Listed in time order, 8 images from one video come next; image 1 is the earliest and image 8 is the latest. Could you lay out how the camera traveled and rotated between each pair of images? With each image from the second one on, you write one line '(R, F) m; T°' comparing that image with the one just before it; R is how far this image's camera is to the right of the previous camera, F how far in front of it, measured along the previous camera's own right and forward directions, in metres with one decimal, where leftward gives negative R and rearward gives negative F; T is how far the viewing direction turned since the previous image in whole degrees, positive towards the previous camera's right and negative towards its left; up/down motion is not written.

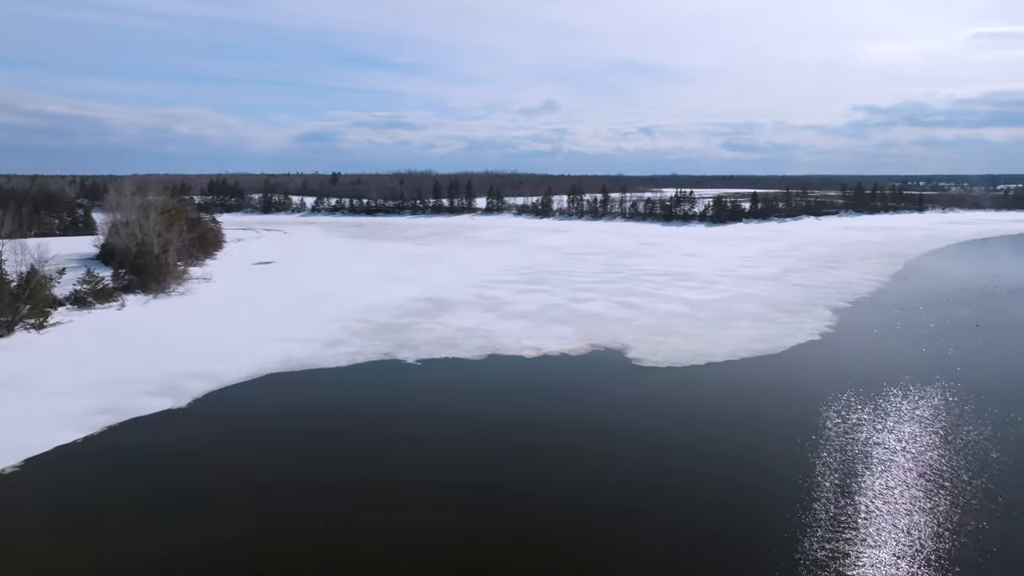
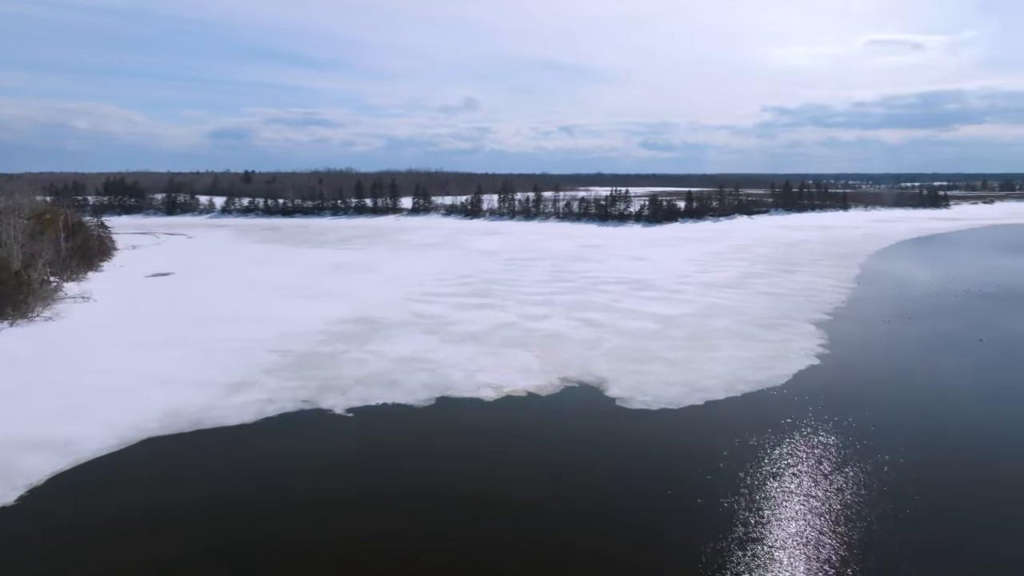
(-0.4, +2.5) m; +6°
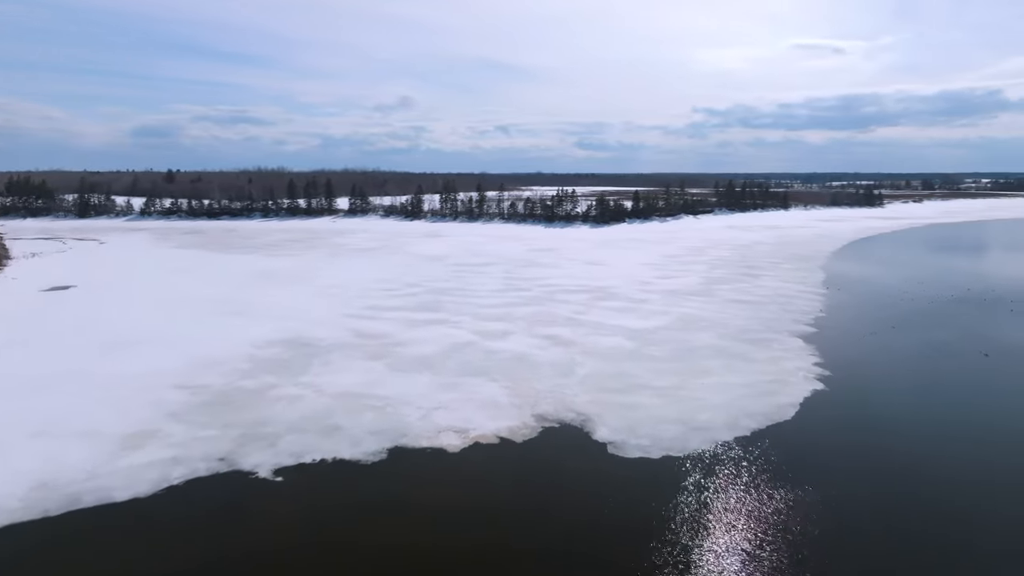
(-0.3, +1.9) m; +5°
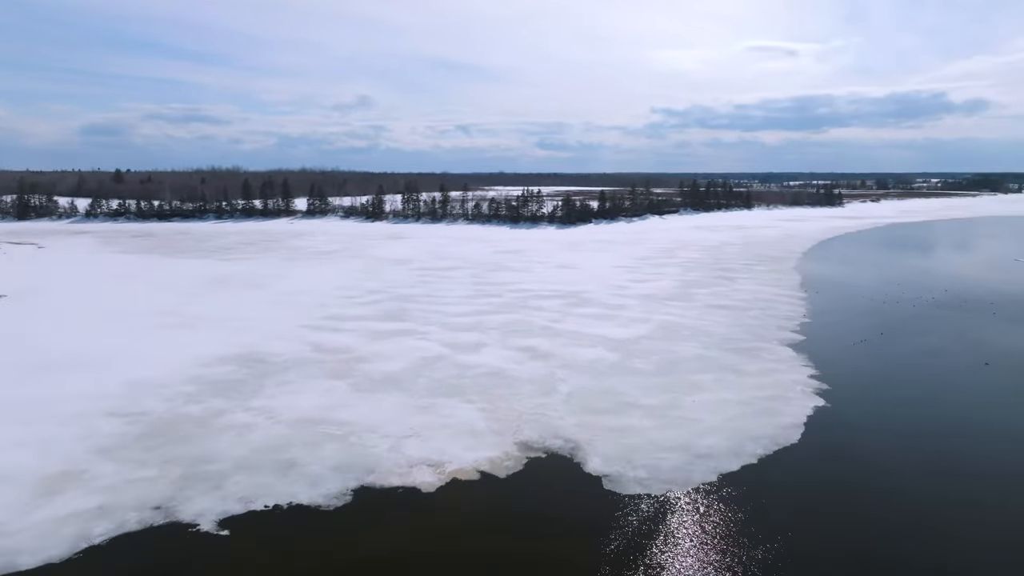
(-0.2, +1.0) m; +3°
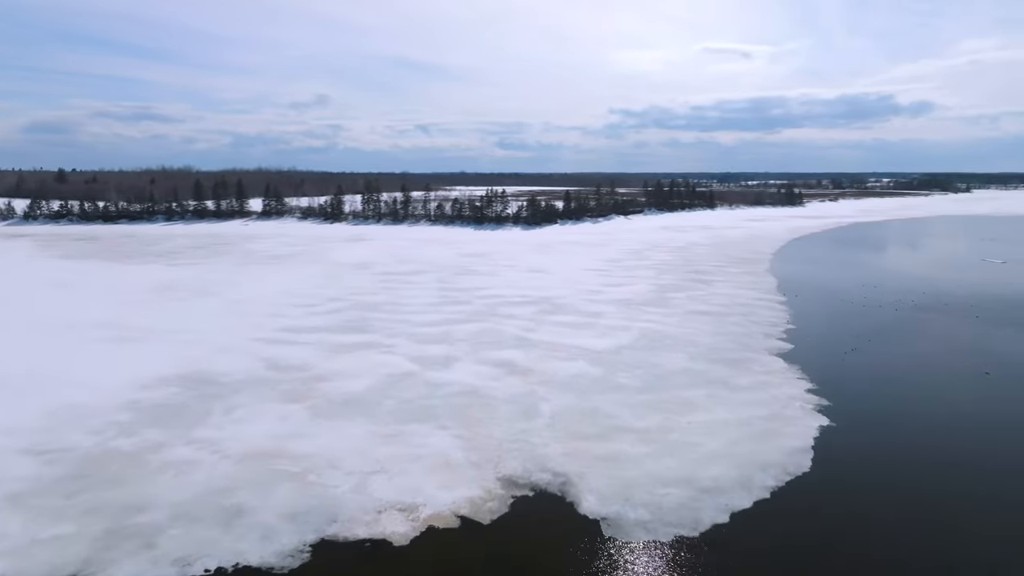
(-0.2, +1.0) m; +3°
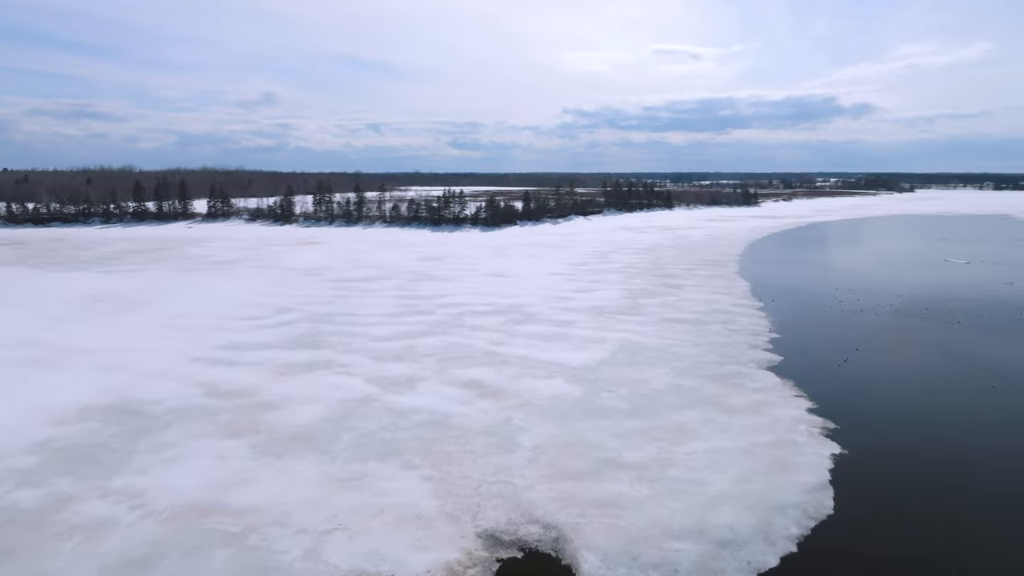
(-0.2, +1.2) m; +4°
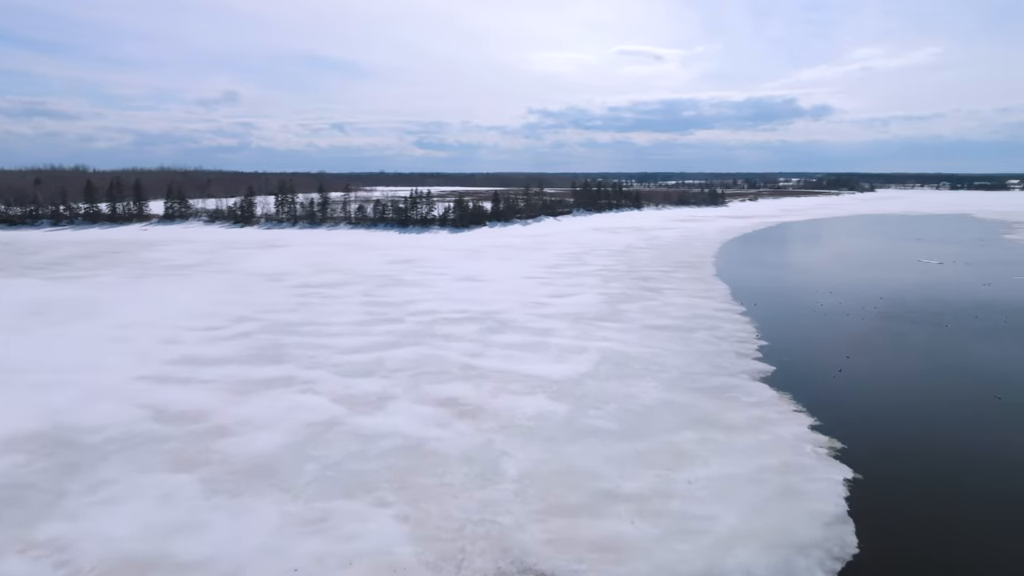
(-0.2, +0.8) m; +3°
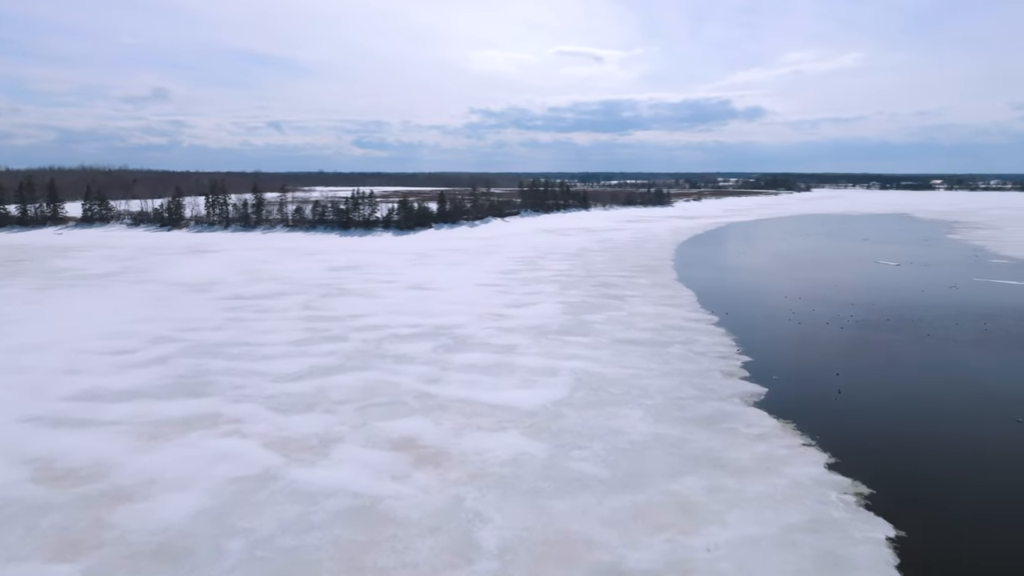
(-0.3, +1.5) m; +5°
